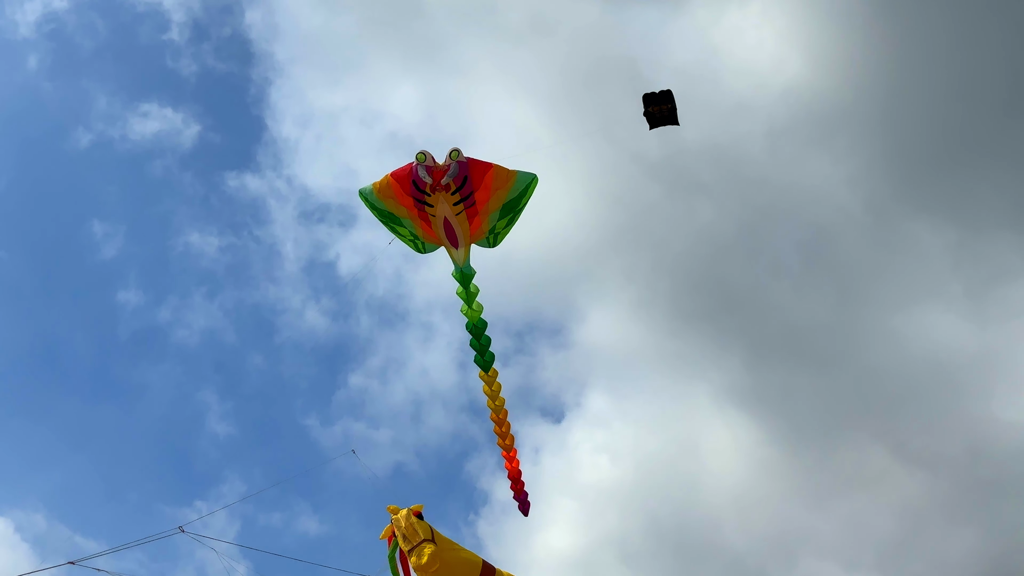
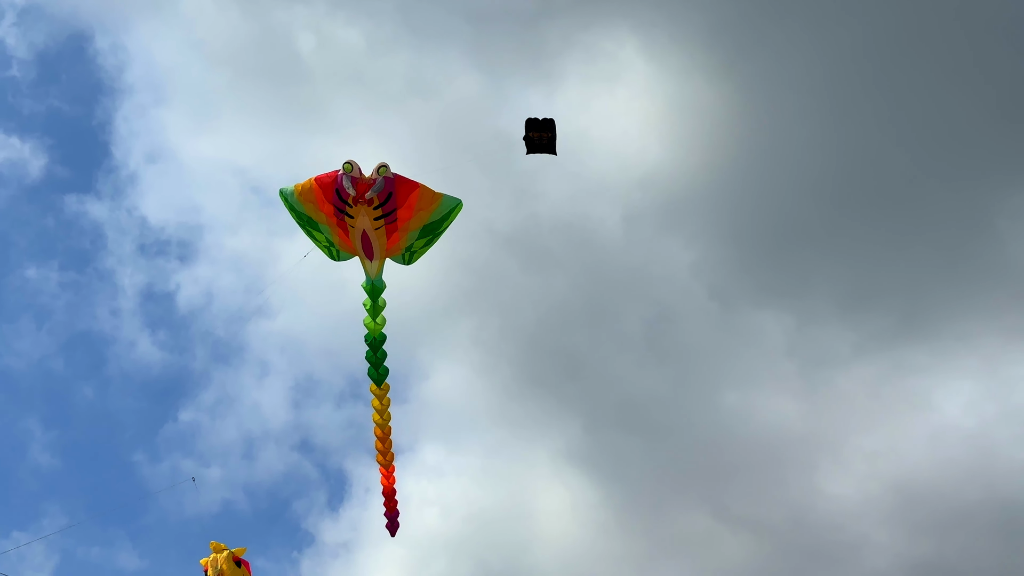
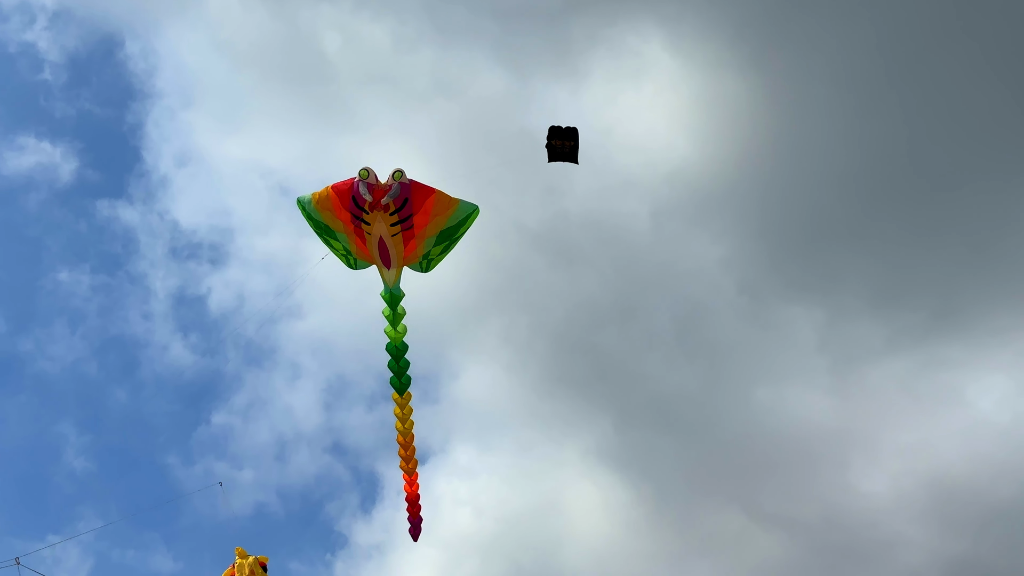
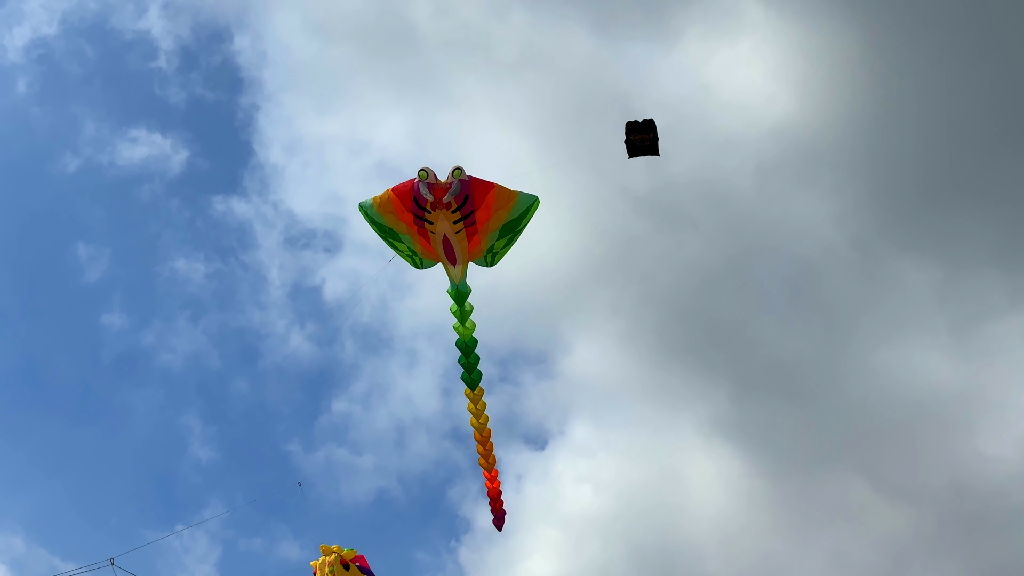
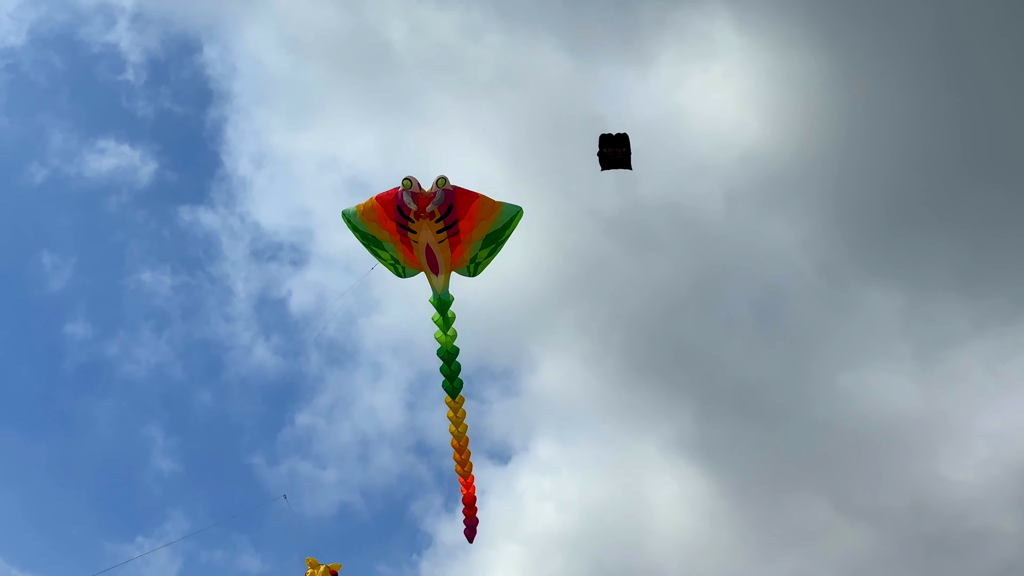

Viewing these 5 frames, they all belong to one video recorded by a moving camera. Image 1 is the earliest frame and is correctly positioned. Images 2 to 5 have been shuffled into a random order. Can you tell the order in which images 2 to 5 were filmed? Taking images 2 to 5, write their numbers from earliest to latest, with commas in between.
4, 5, 3, 2
